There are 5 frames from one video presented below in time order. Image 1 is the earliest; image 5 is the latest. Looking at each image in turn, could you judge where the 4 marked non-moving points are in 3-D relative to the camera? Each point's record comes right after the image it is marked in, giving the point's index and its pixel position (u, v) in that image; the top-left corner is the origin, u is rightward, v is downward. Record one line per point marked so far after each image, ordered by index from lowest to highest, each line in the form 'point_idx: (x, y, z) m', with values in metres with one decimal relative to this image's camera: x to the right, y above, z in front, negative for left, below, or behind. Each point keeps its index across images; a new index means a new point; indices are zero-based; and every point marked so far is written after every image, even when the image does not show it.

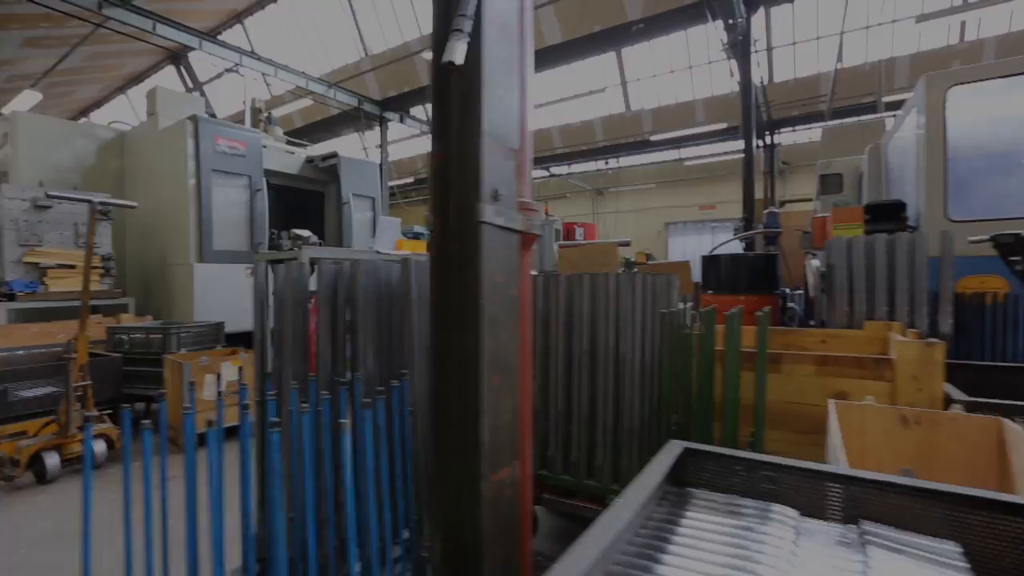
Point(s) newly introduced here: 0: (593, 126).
0: (+1.9, +3.8, +11.4) m
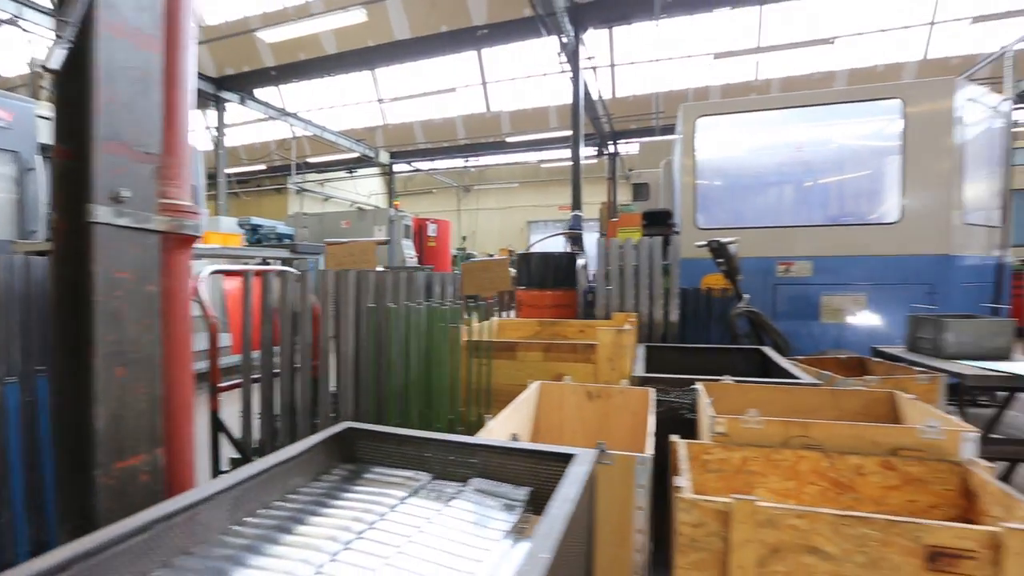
0: (-1.4, +4.0, +11.6) m
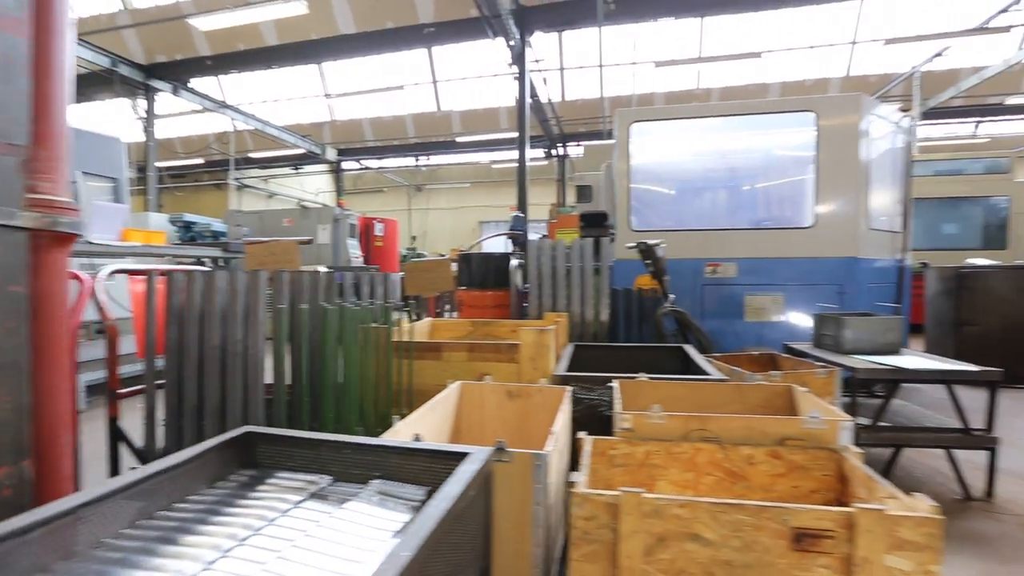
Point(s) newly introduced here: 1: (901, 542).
0: (-2.6, +3.9, +11.4) m
1: (+0.8, -0.5, +1.0) m
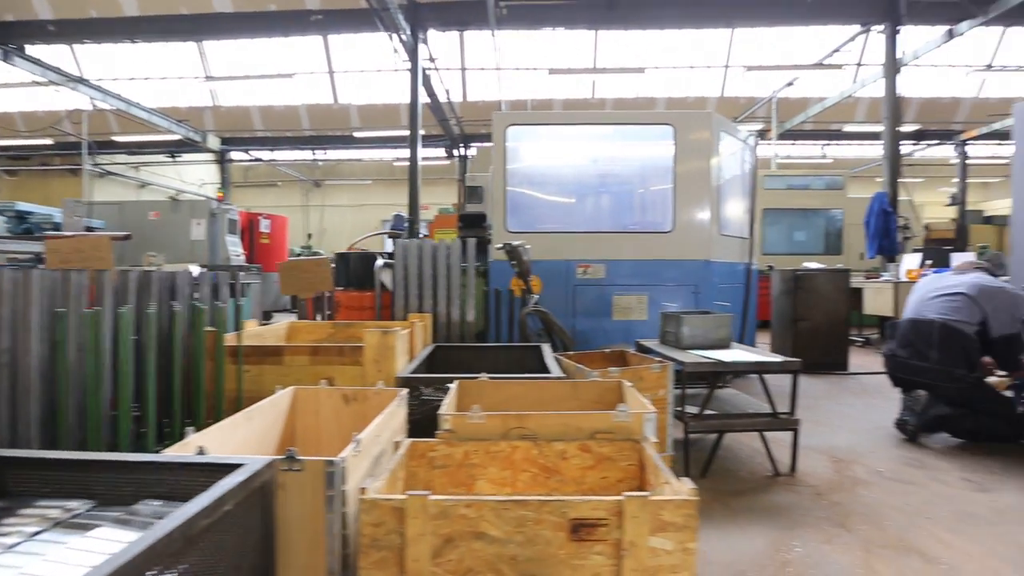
0: (-4.8, +3.9, +10.8) m
1: (+0.3, -0.5, +1.1) m
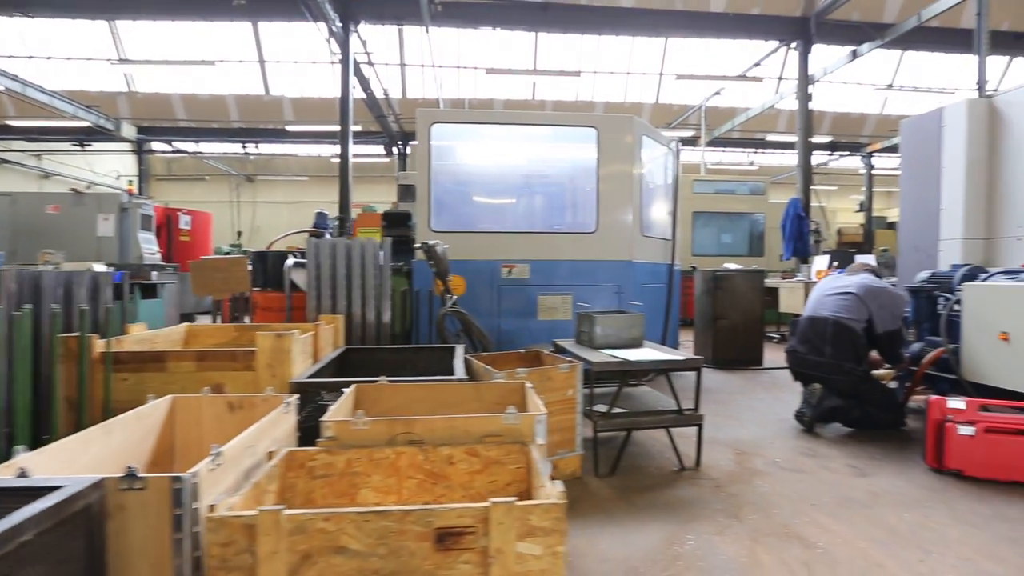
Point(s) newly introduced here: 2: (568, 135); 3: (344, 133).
0: (-6.1, +3.9, +10.2) m
1: (0.0, -0.5, +1.1) m
2: (+0.5, +1.2, +3.9) m
3: (-2.2, +2.0, +6.3) m
